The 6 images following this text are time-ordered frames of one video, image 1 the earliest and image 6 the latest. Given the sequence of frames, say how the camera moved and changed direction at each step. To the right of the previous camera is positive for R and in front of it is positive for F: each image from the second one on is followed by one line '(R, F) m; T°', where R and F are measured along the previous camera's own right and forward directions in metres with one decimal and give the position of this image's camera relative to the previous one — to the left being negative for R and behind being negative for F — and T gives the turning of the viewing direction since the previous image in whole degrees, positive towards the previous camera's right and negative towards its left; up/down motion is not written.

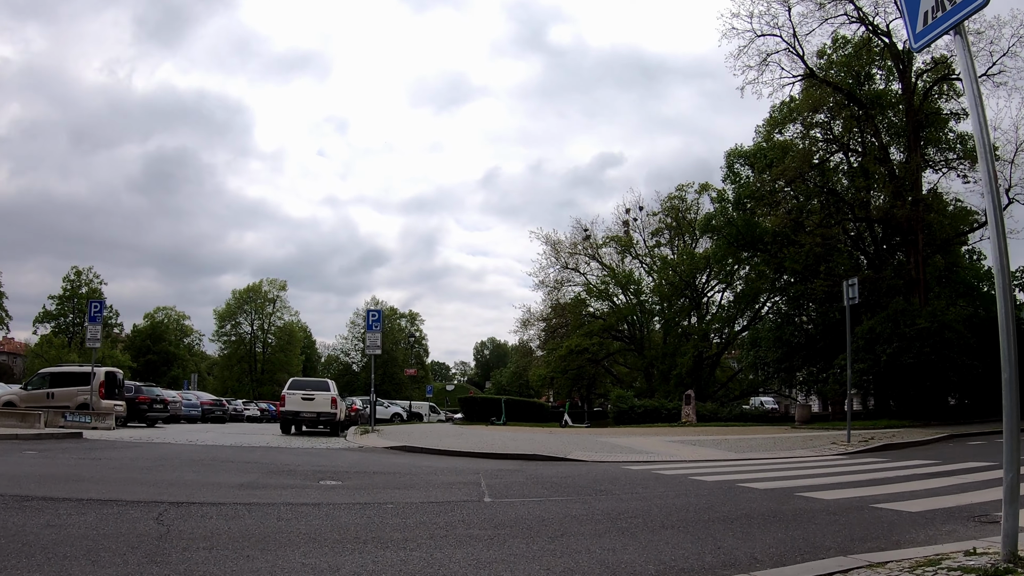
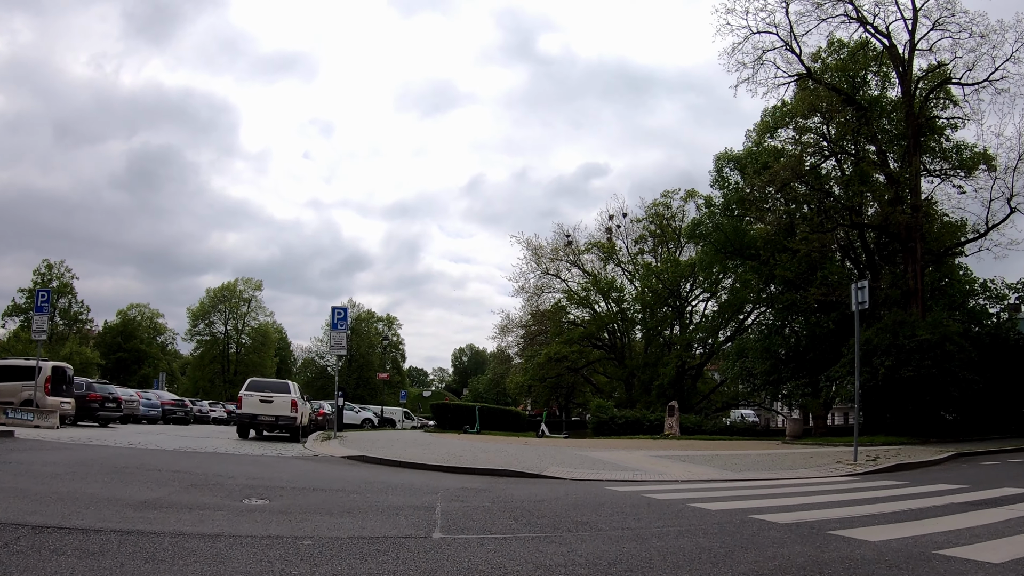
(+0.1, +1.3) m; +1°
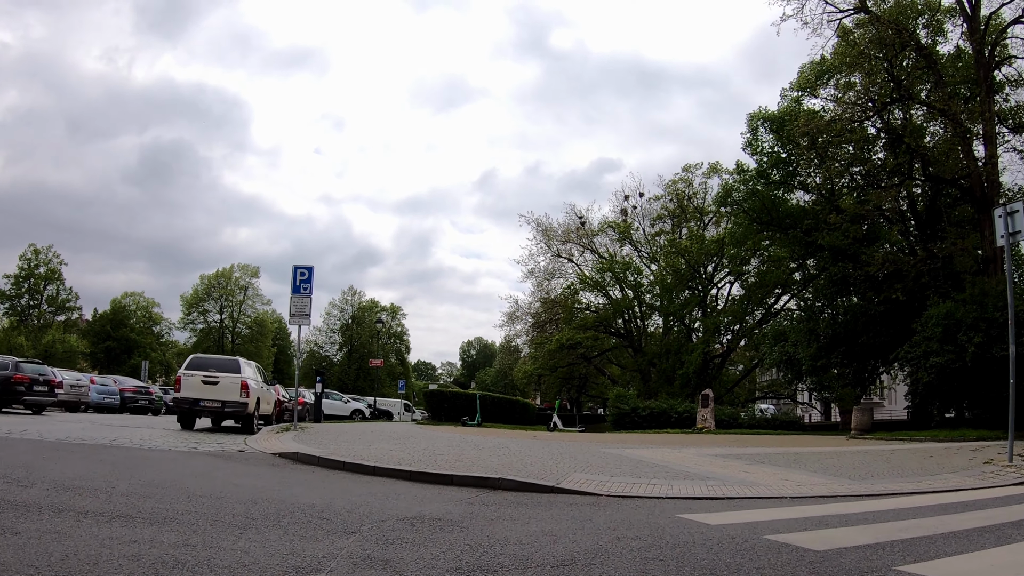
(+0.1, +3.7) m; -1°
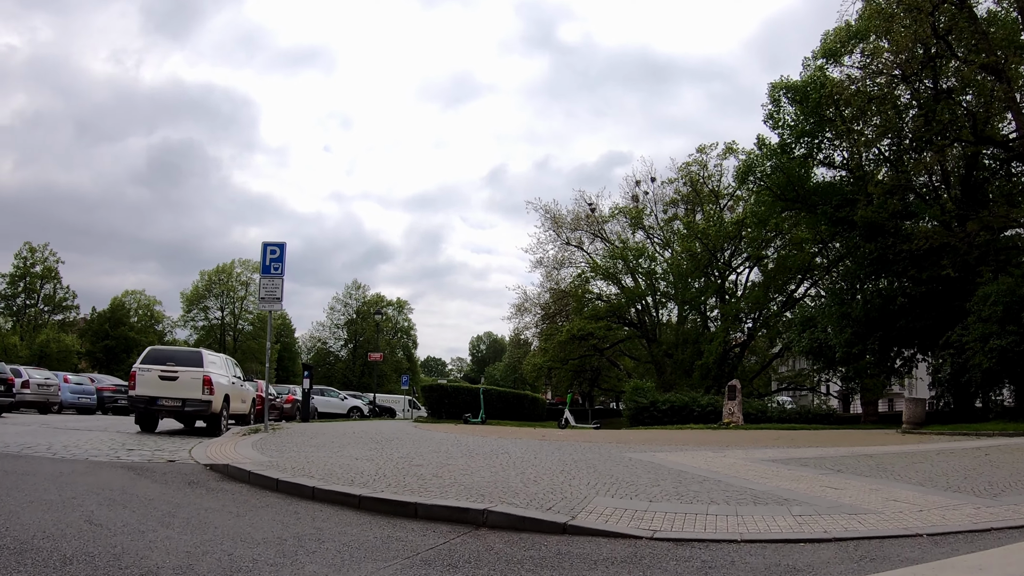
(+0.1, +2.0) m; -1°
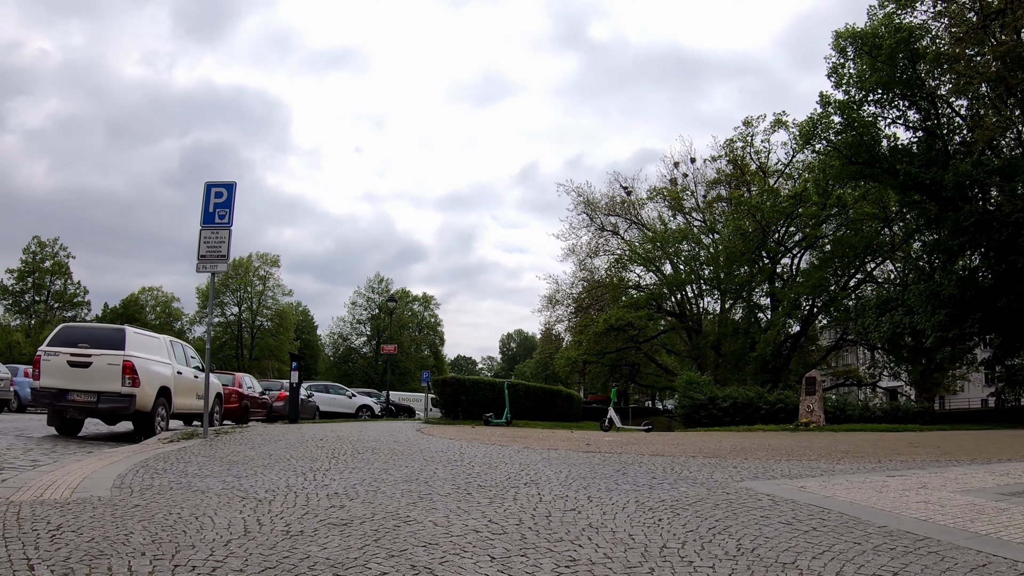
(0.0, +3.5) m; -2°
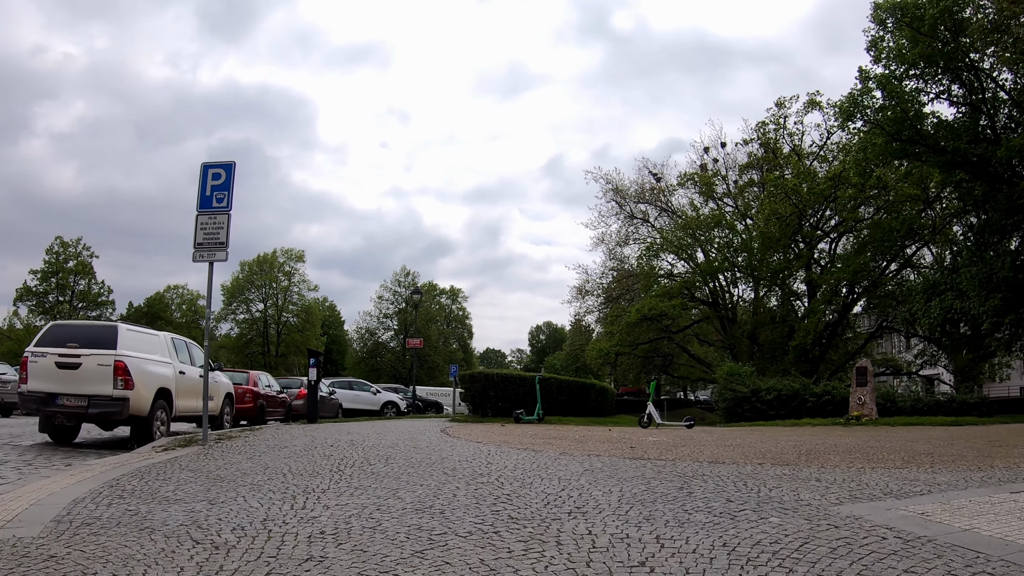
(0.0, +1.0) m; -2°
